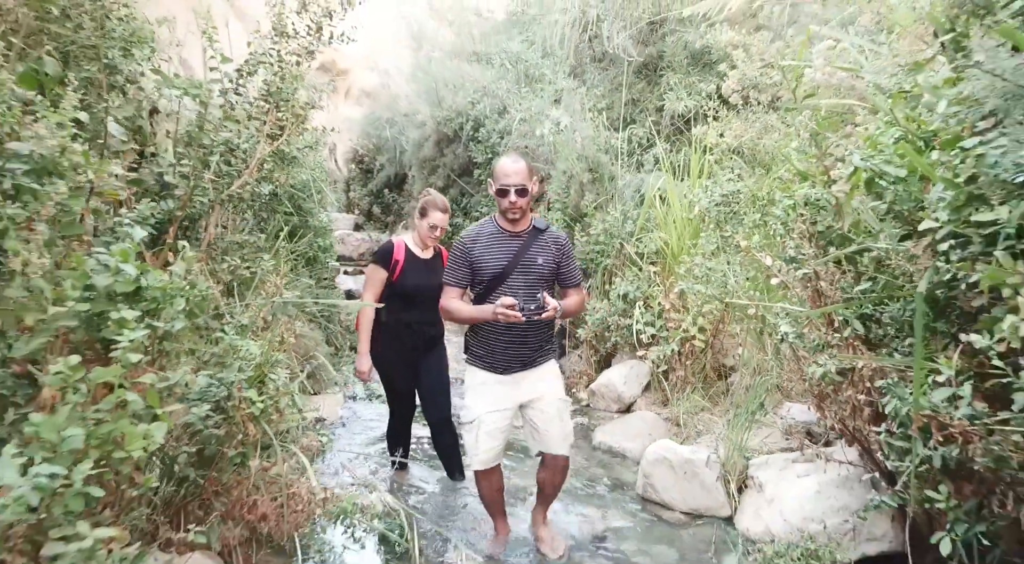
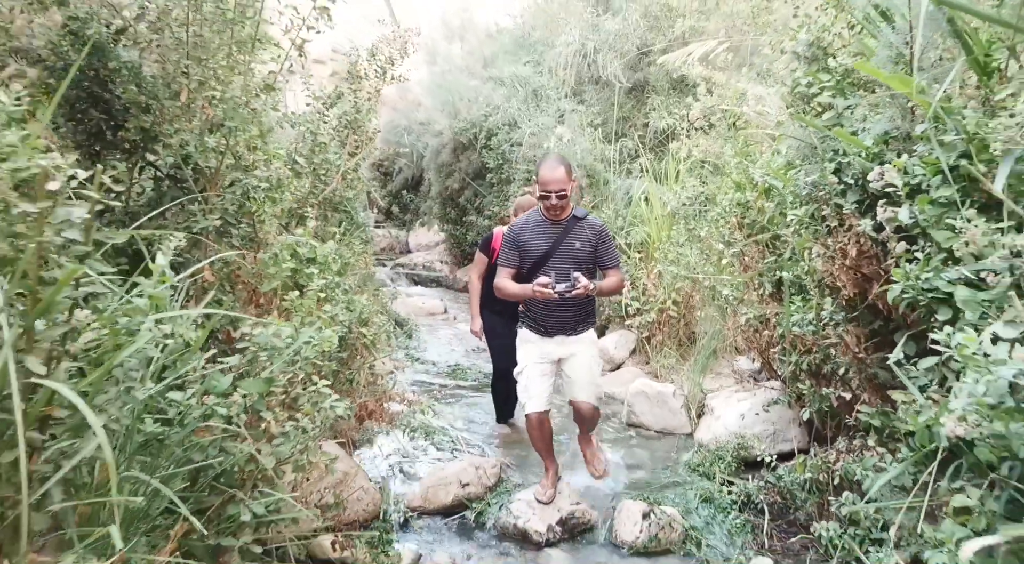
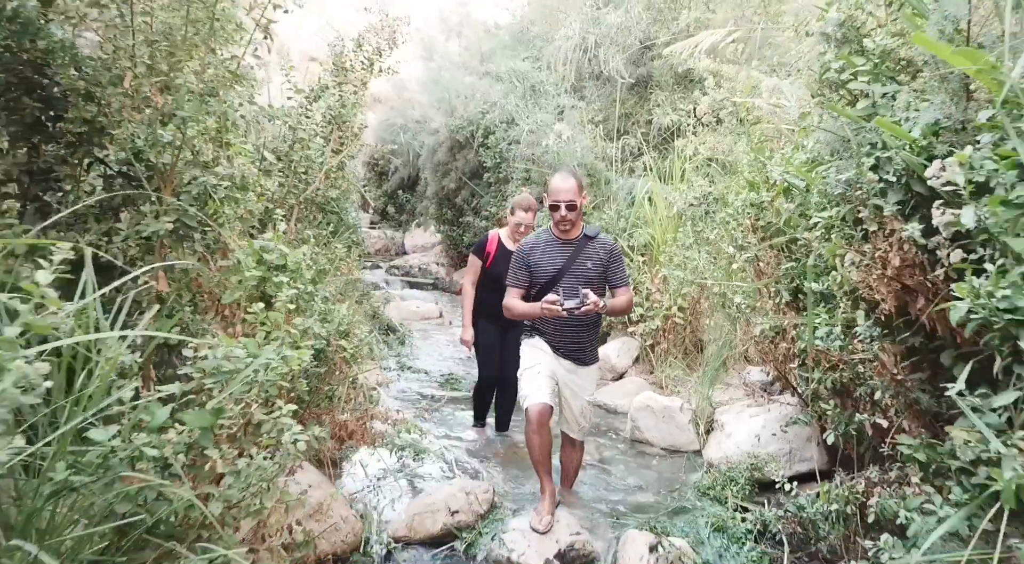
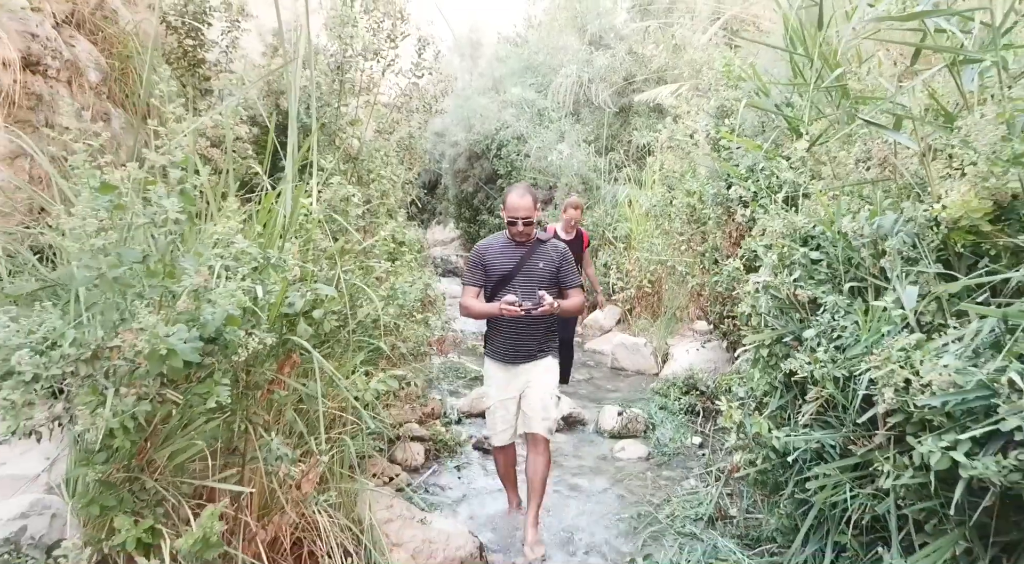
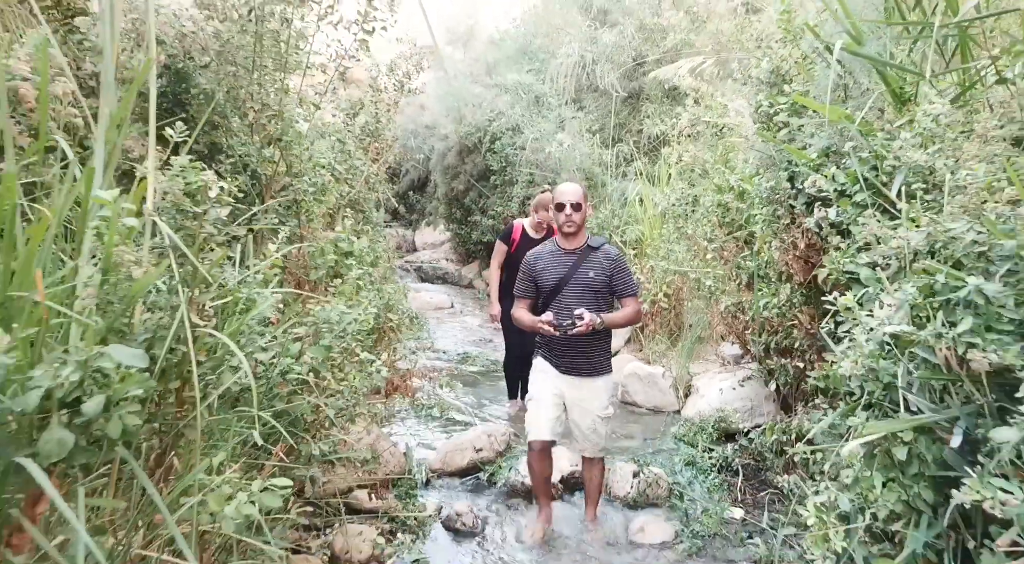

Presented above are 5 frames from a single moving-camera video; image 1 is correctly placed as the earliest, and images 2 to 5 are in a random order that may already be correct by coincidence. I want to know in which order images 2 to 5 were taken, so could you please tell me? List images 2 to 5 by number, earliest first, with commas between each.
3, 2, 5, 4
